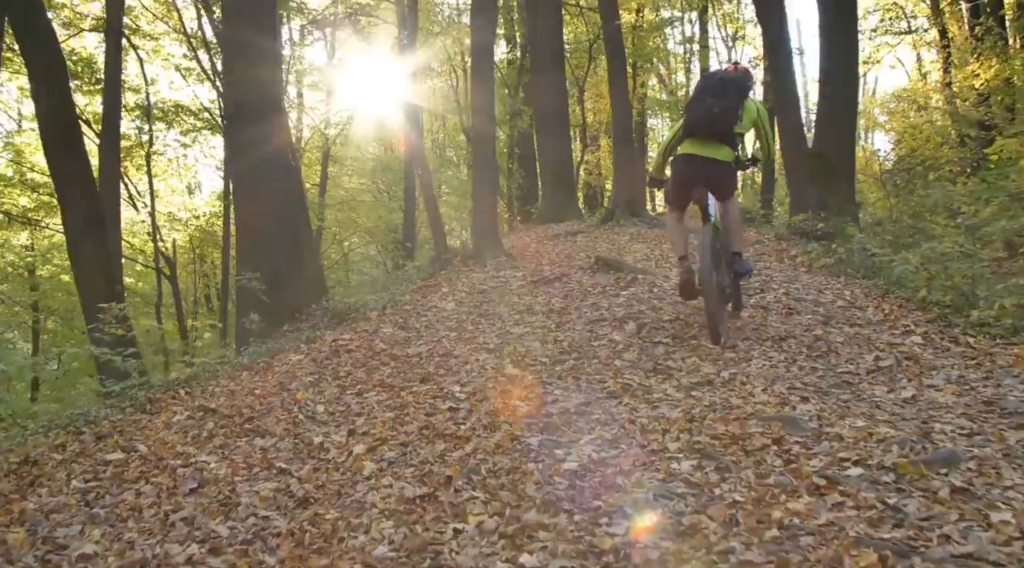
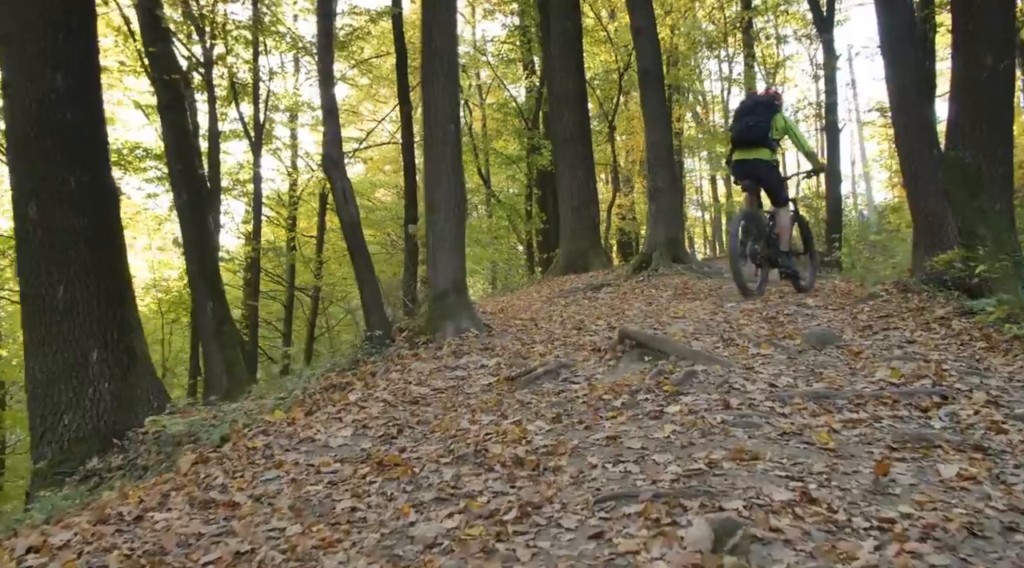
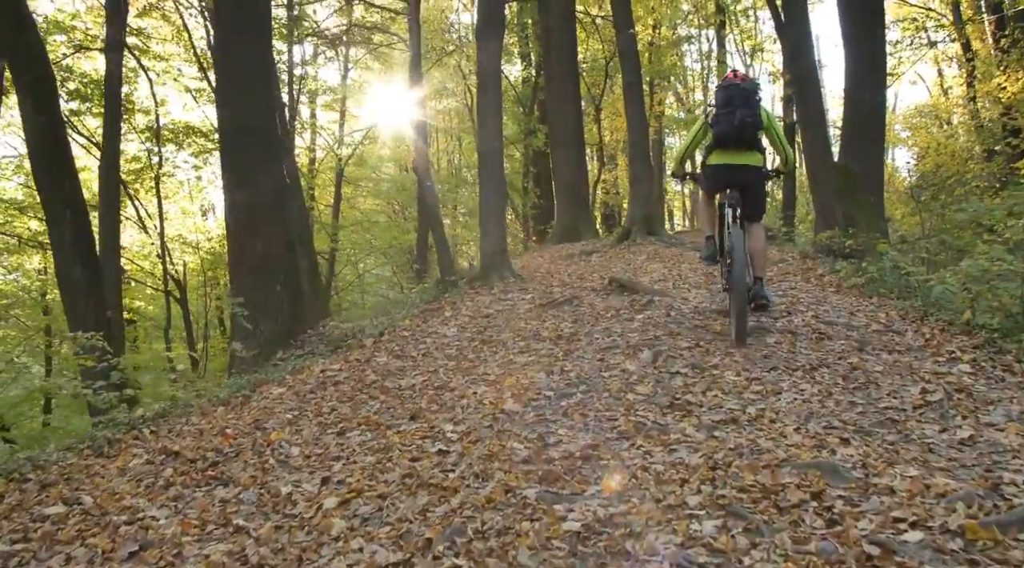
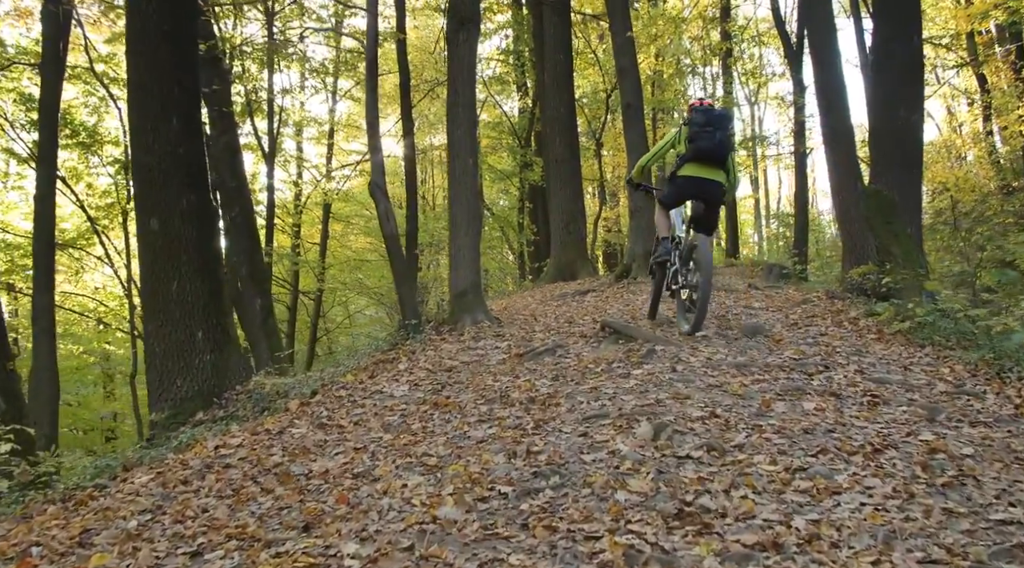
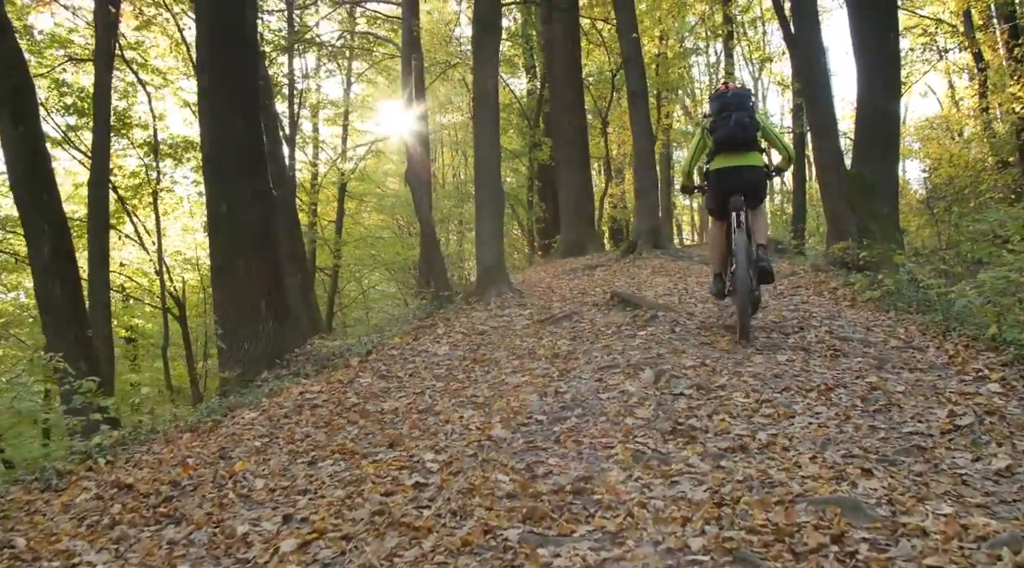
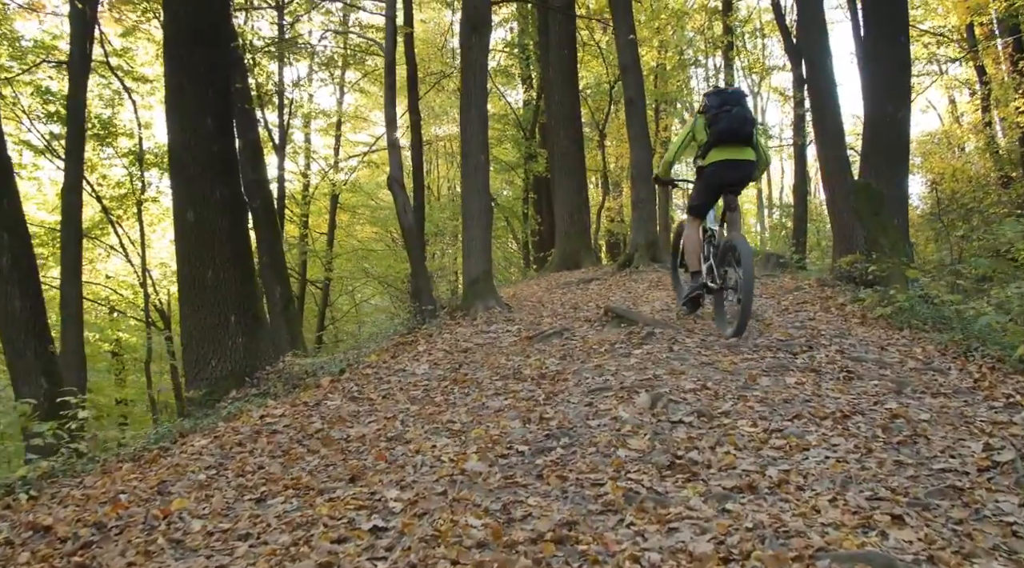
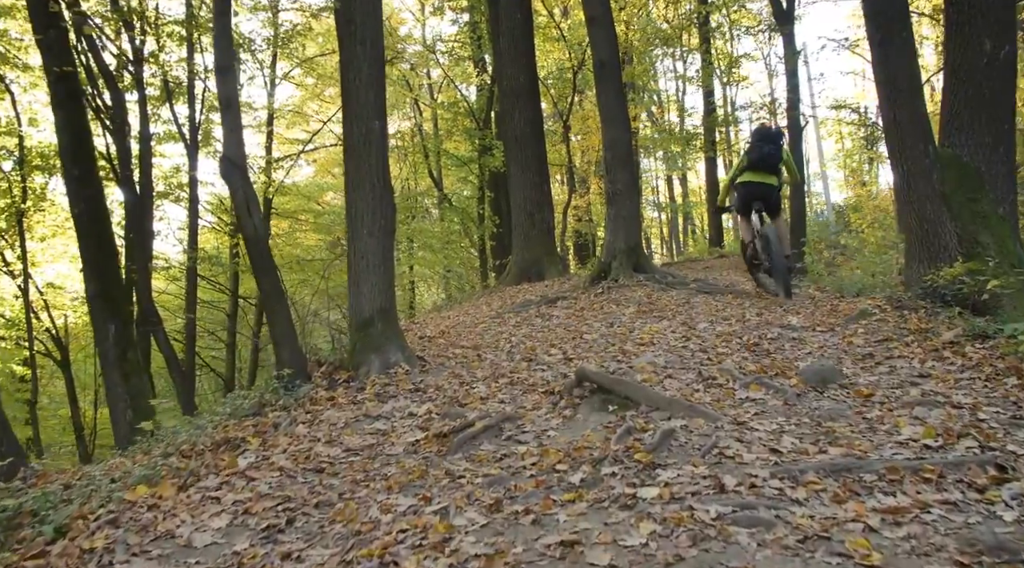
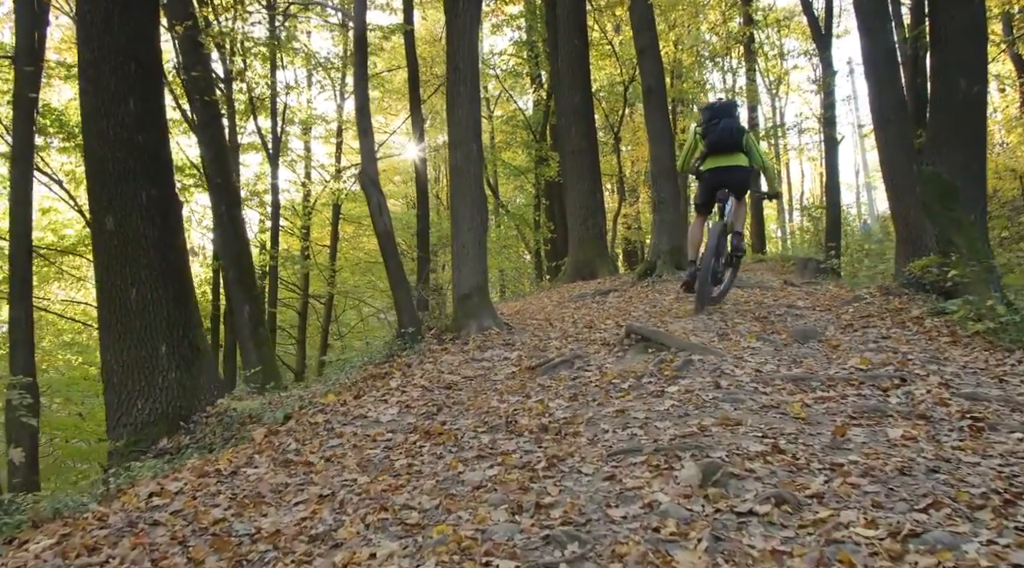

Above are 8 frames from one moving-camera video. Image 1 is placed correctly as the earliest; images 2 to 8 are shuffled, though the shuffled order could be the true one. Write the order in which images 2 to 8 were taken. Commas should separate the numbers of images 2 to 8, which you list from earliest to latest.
3, 5, 6, 4, 8, 2, 7
